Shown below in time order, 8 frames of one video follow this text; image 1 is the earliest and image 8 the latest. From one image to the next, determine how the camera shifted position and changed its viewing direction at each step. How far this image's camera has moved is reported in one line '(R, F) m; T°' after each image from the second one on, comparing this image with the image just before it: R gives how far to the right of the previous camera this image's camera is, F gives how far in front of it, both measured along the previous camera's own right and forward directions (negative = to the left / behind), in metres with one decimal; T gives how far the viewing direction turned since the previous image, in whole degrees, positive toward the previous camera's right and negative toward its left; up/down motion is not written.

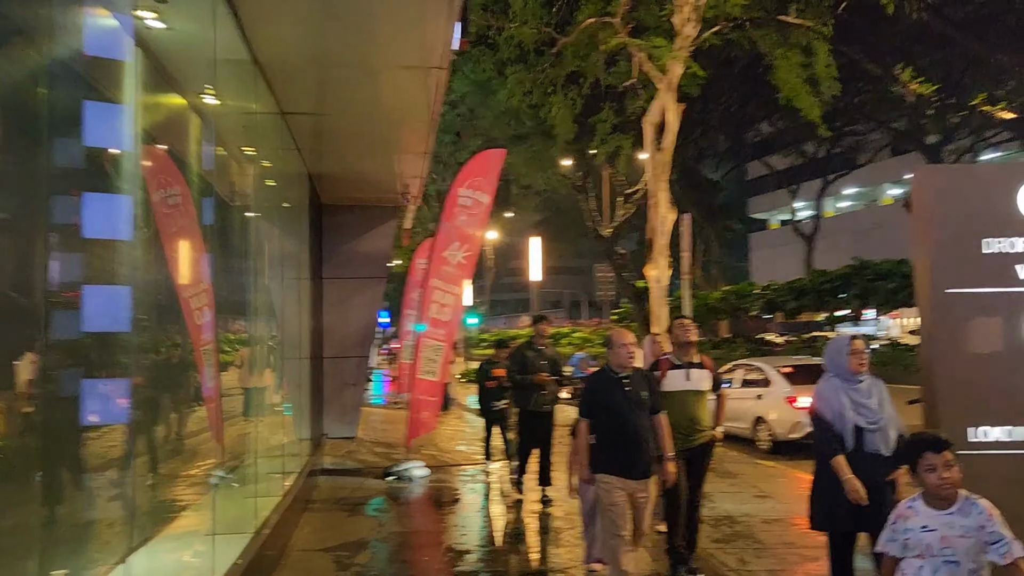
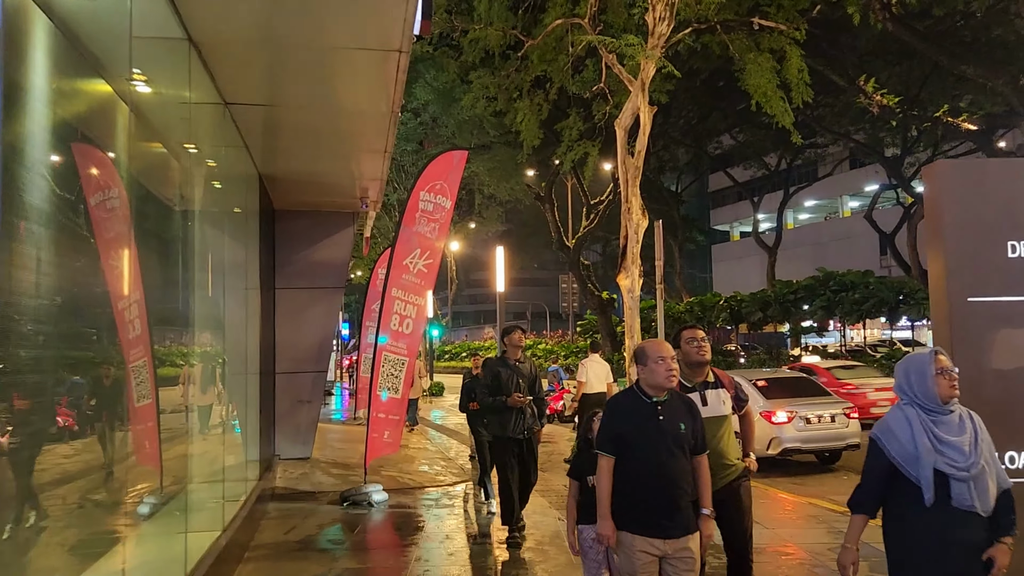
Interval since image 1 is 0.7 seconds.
(0.0, +0.6) m; +3°
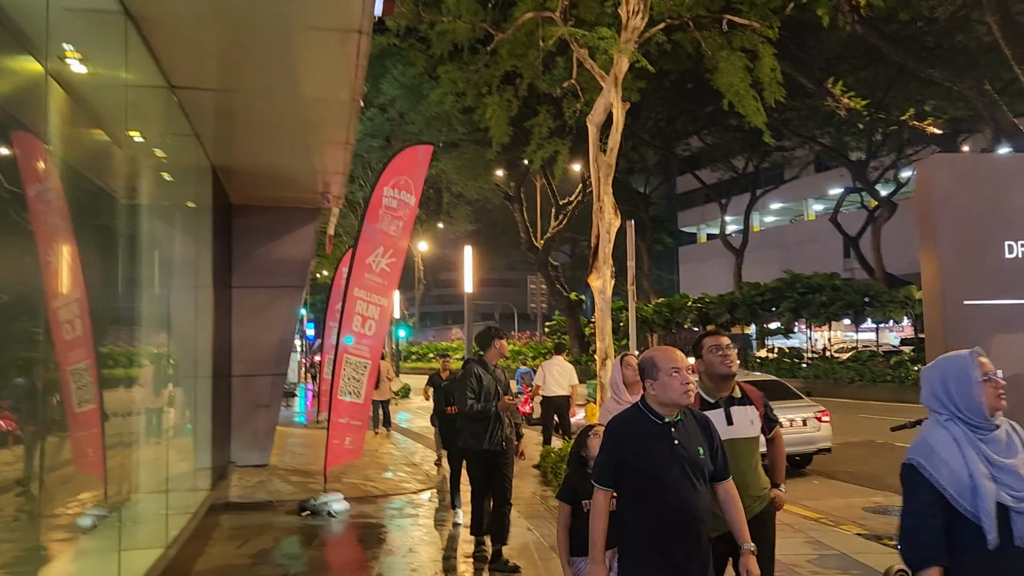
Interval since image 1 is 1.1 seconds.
(0.0, +0.4) m; +2°
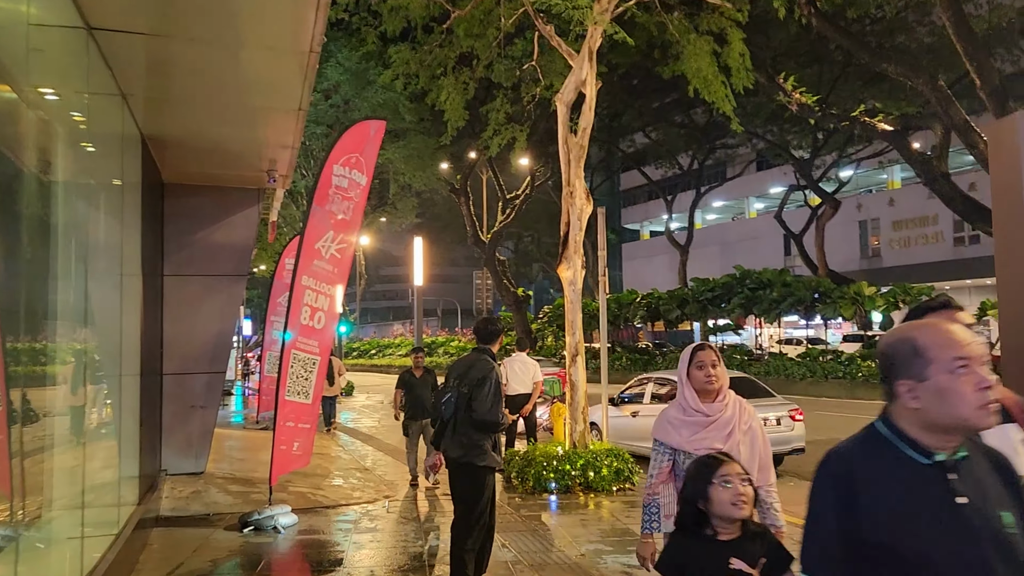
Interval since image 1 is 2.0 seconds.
(-0.3, +0.8) m; +4°
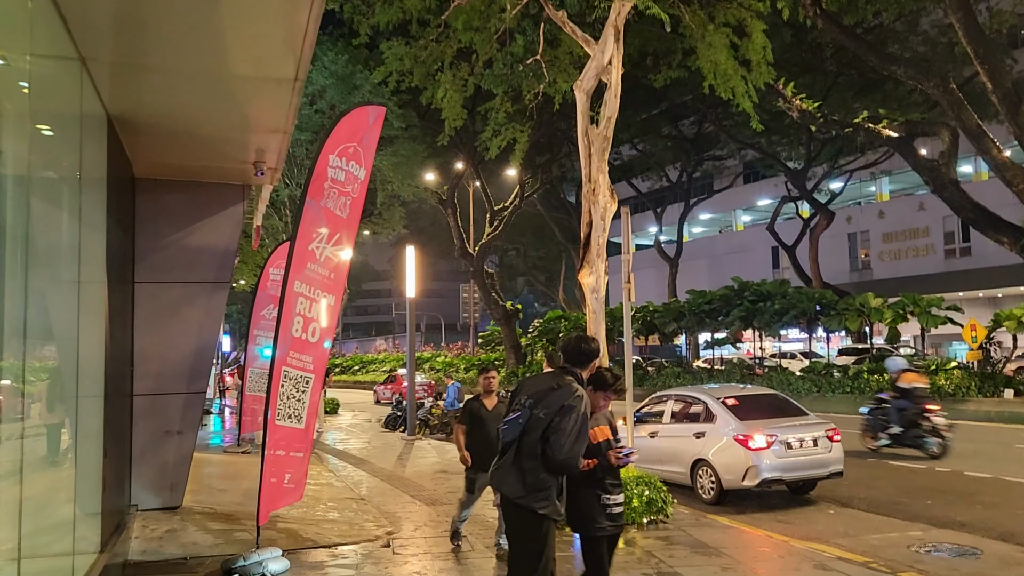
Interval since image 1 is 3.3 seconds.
(-0.4, +1.0) m; +1°
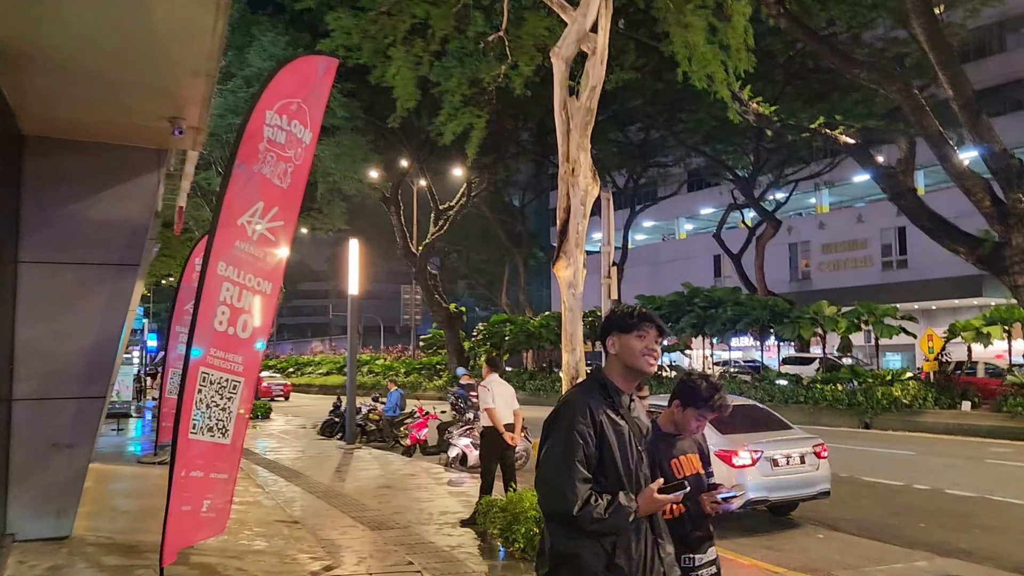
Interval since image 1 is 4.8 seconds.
(-0.2, +1.2) m; +4°
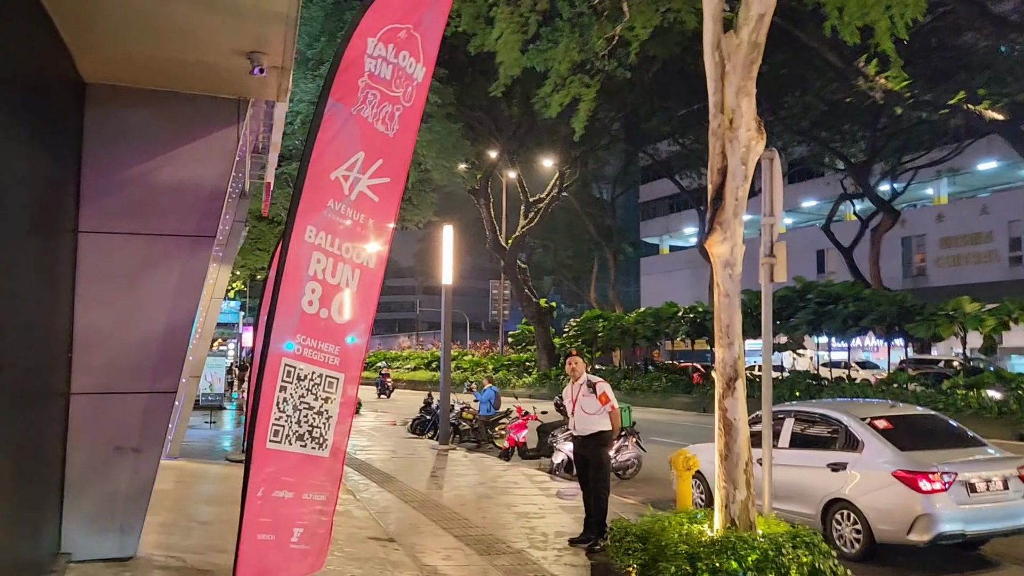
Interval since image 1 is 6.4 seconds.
(-0.4, +1.3) m; -6°
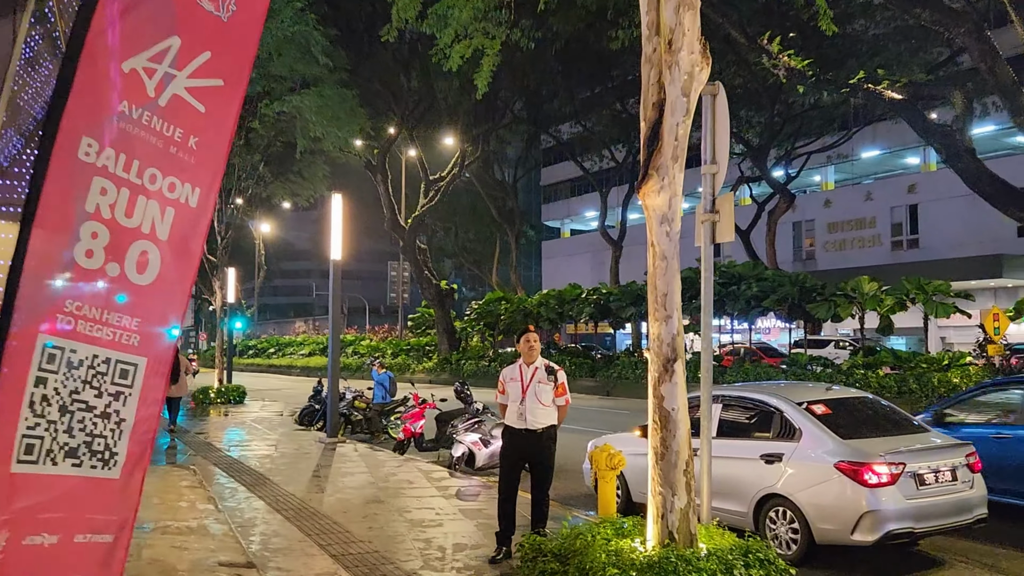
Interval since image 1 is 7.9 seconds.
(+0.1, +1.3) m; +7°
